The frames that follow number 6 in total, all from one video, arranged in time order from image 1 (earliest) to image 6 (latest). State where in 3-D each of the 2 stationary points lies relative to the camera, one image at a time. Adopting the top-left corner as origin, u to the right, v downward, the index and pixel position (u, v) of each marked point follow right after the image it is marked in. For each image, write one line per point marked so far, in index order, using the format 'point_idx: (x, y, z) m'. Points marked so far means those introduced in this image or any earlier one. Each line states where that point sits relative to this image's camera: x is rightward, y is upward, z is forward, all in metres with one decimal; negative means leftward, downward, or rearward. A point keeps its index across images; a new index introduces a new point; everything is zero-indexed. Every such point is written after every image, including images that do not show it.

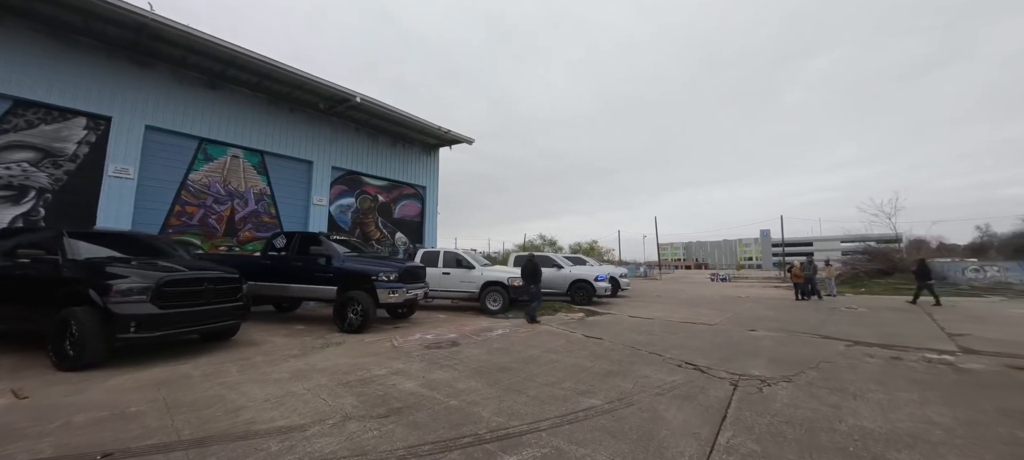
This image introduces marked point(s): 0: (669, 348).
0: (+2.7, -2.0, +5.8) m
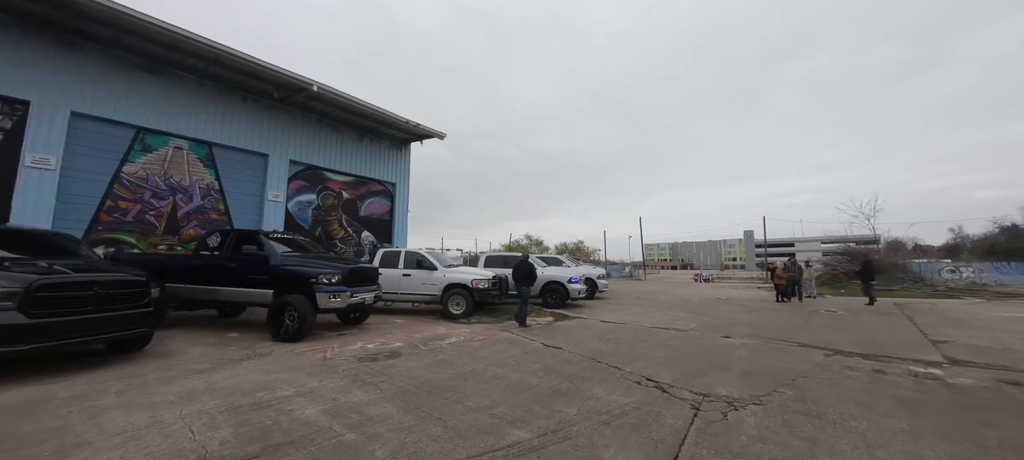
0: (+1.8, -2.0, +5.2) m
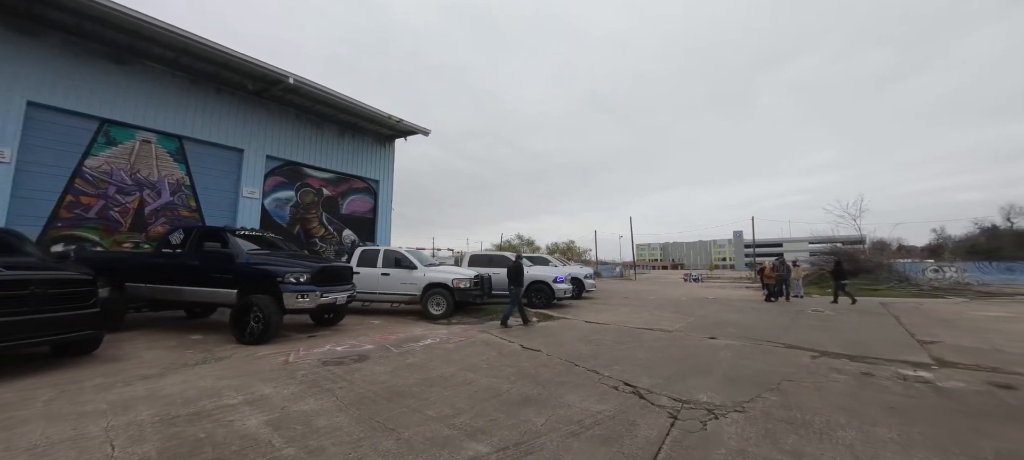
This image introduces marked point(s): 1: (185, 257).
0: (+1.4, -1.9, +4.9) m
1: (-6.7, -0.5, +6.9) m
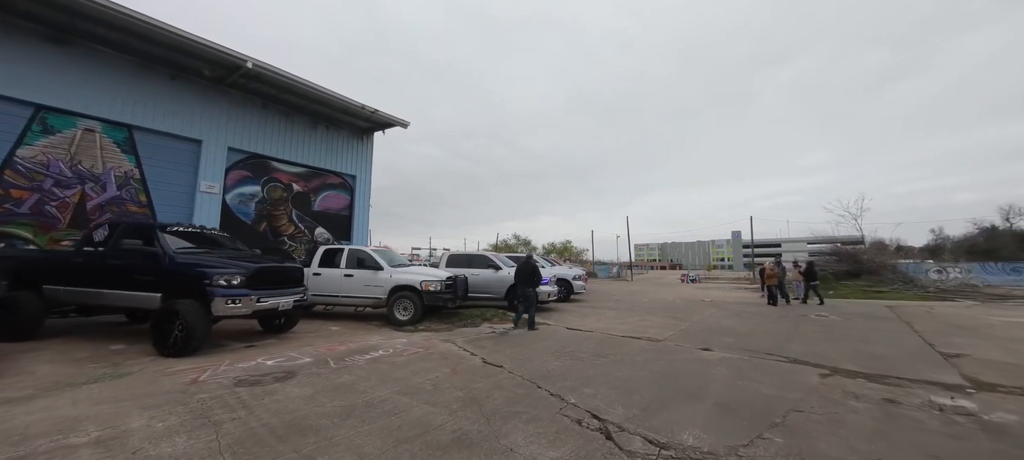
0: (+0.9, -1.8, +4.1) m
1: (-7.3, -0.5, +6.1) m
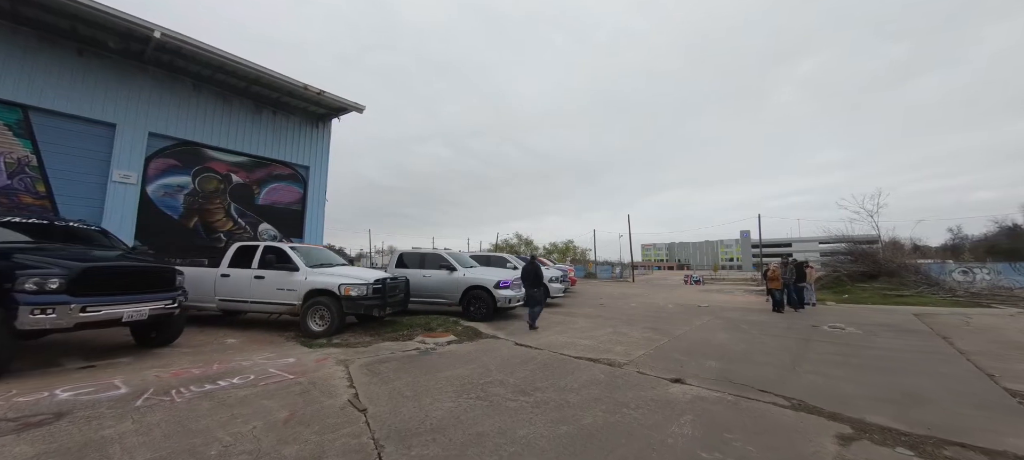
0: (-0.4, -1.7, +2.7) m
1: (-8.5, -0.3, +4.8) m
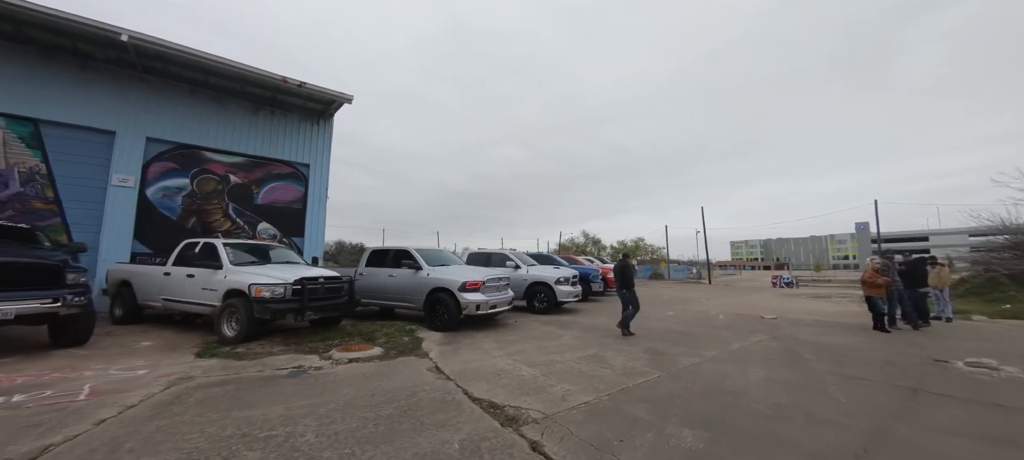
0: (-2.3, -1.5, +1.2) m
1: (-9.8, -0.3, +4.9) m
